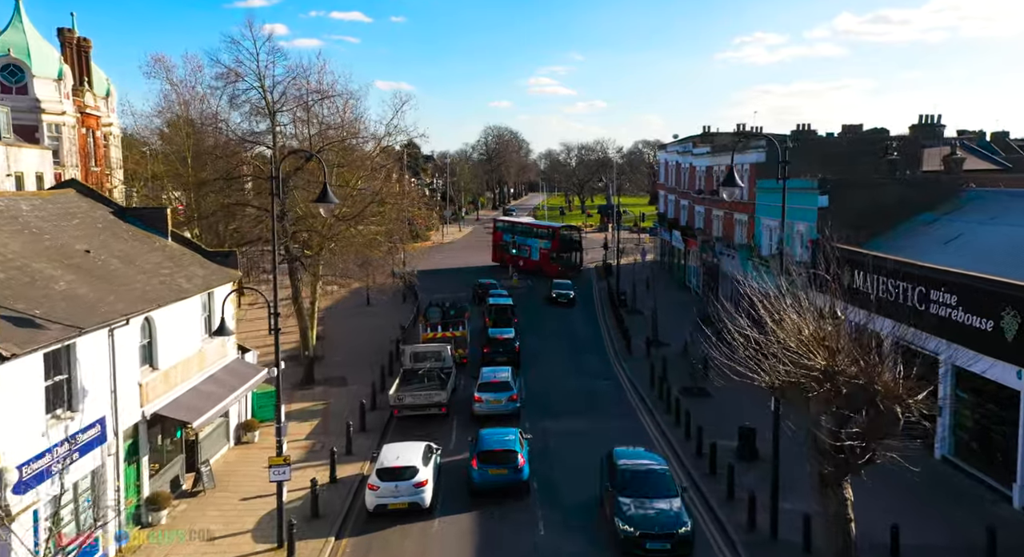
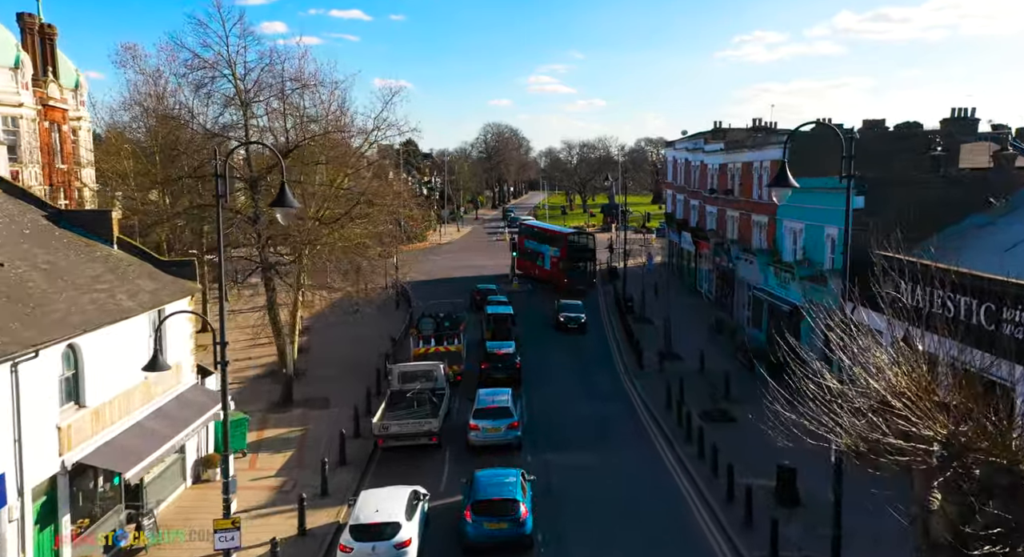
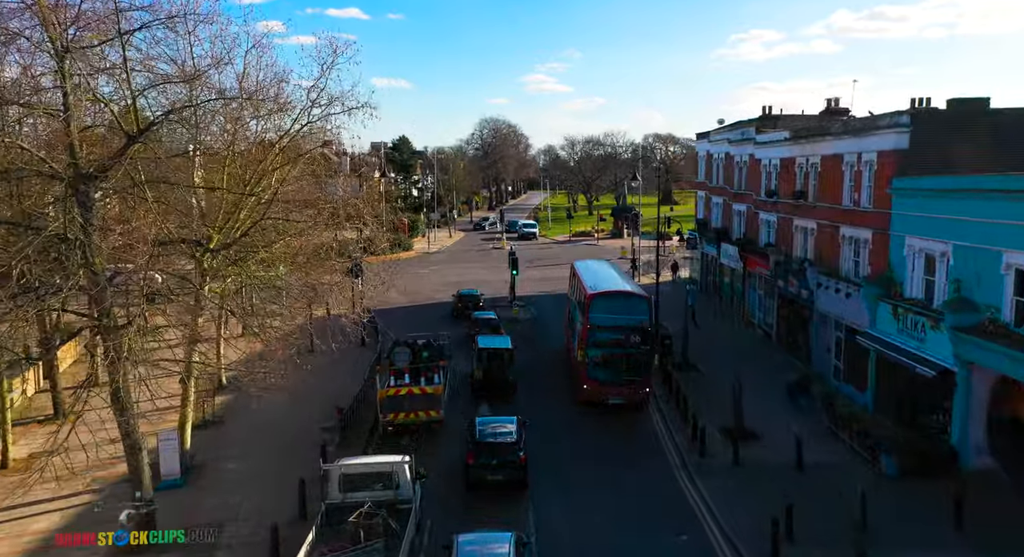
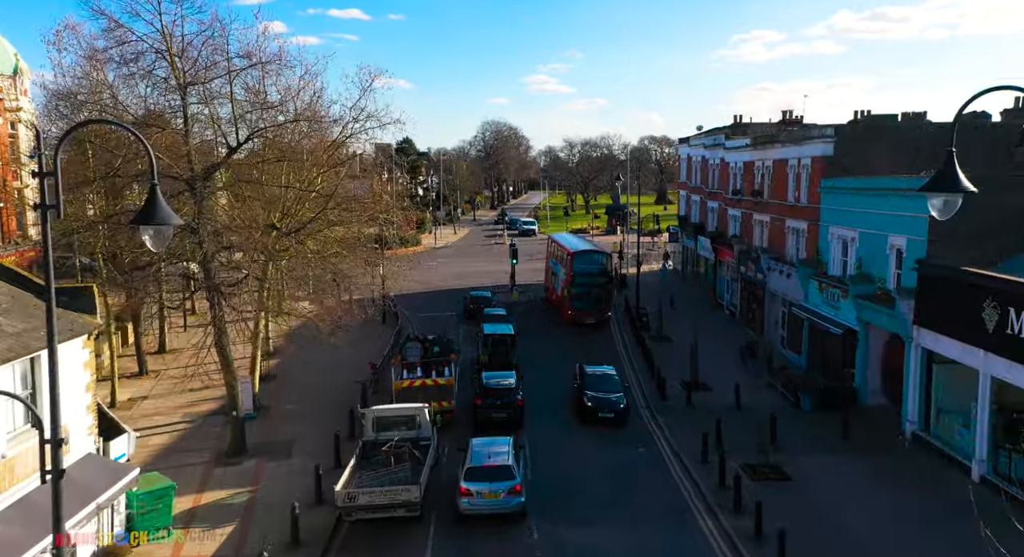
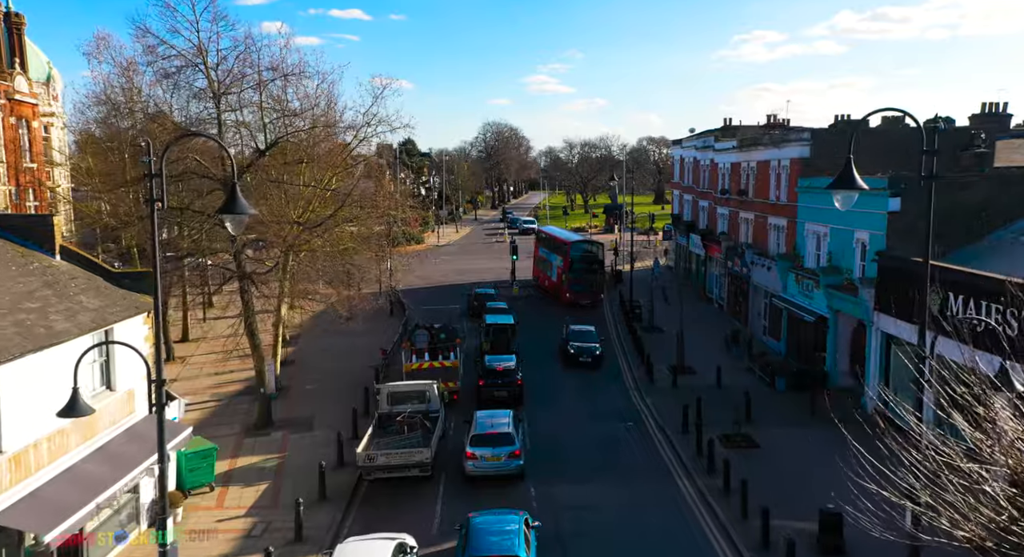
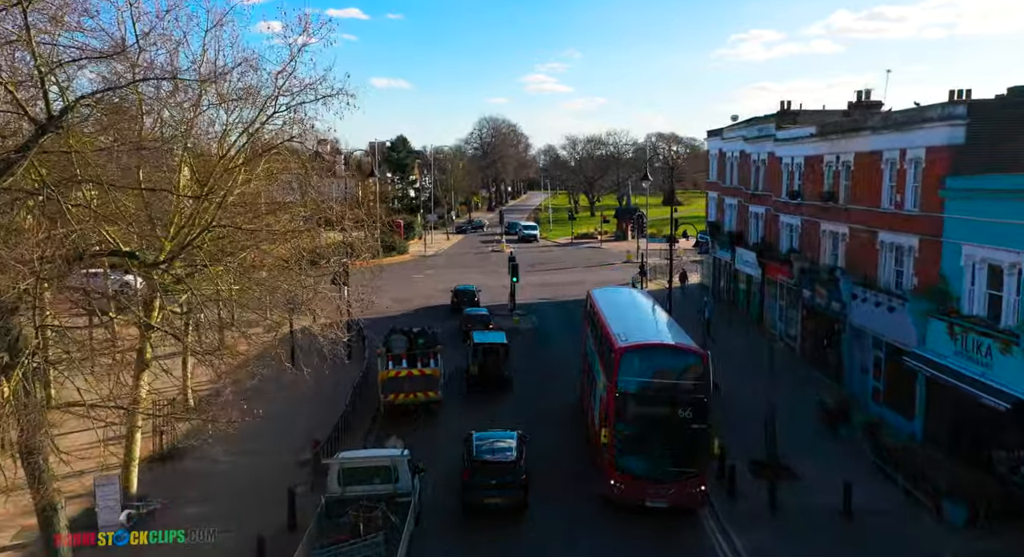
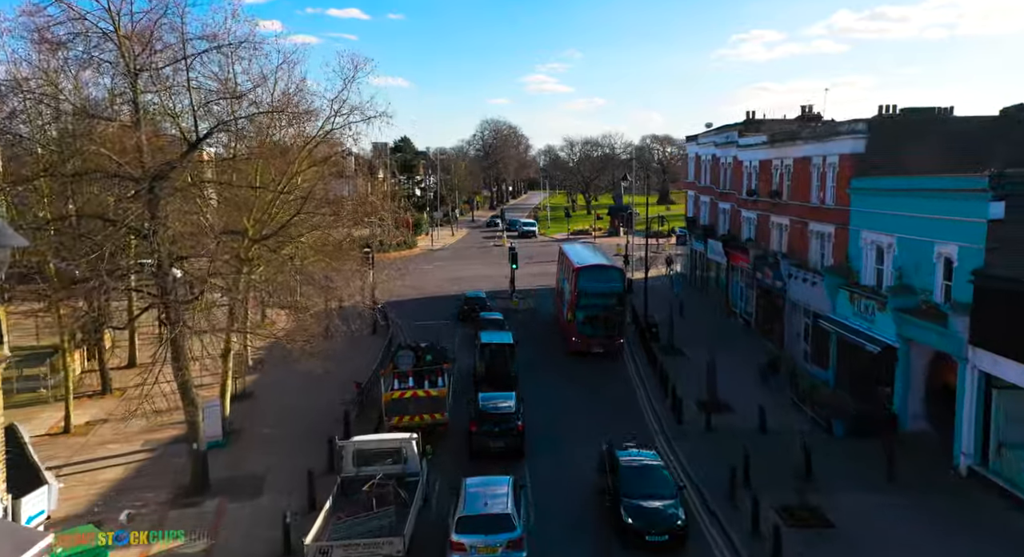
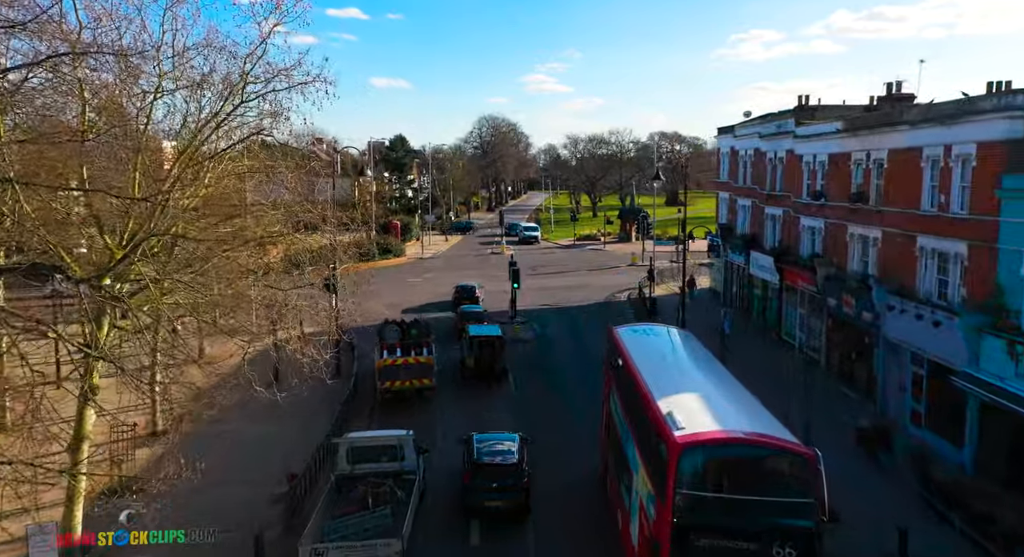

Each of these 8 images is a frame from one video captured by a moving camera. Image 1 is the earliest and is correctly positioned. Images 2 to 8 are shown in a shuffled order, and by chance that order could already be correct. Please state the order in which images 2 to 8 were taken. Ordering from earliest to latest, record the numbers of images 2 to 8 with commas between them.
2, 5, 4, 7, 3, 6, 8
